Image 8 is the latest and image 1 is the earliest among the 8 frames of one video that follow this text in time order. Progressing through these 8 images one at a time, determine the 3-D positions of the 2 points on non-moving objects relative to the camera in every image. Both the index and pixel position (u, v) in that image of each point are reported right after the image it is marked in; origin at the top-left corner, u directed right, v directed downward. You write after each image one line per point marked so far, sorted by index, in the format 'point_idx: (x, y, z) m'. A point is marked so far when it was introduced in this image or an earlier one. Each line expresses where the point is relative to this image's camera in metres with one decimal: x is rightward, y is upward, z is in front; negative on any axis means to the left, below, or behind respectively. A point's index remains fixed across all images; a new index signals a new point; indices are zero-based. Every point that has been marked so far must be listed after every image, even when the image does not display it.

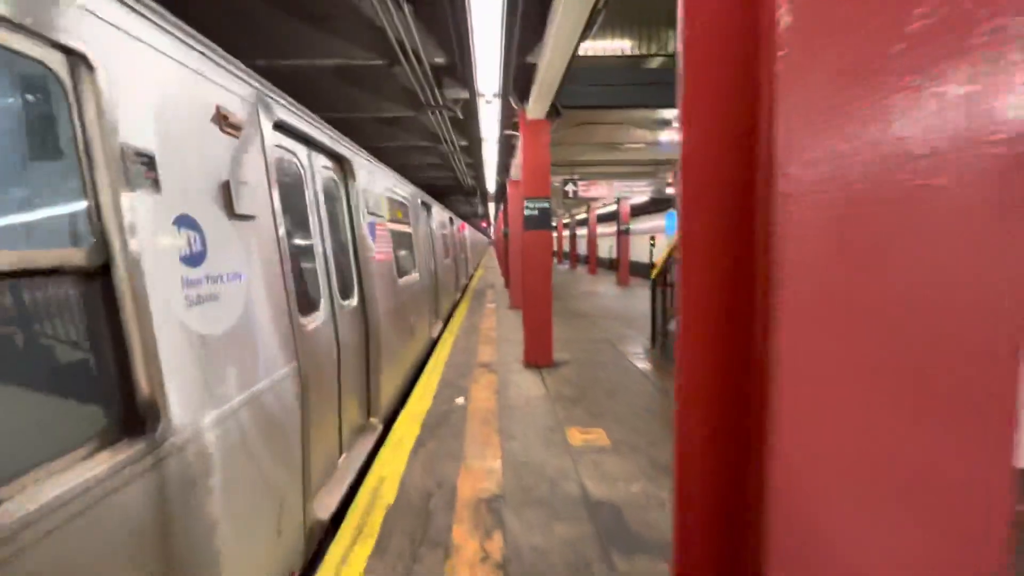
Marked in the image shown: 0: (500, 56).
0: (-0.1, +2.2, +4.6) m
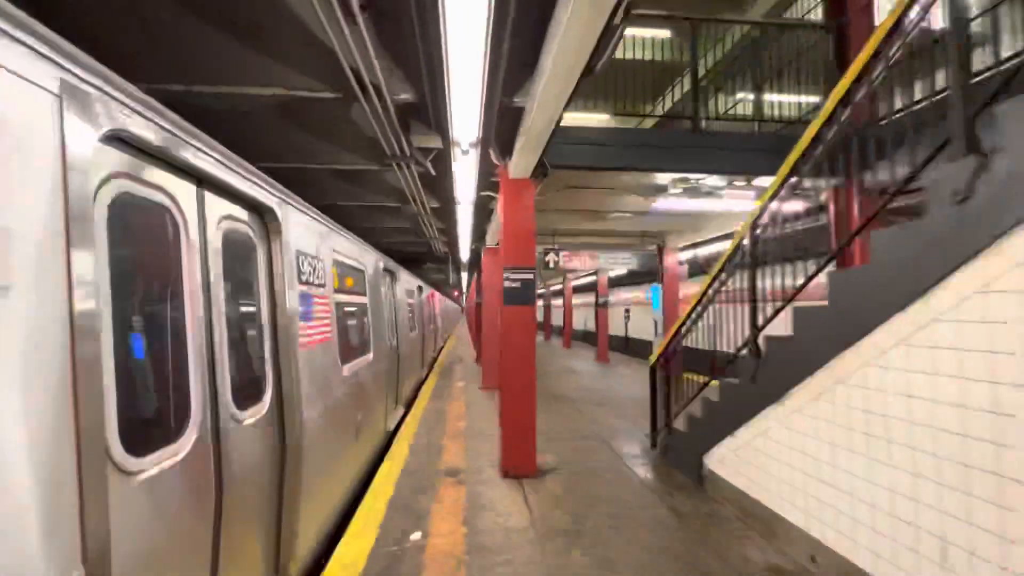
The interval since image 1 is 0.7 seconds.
0: (-0.3, +1.5, +3.8) m
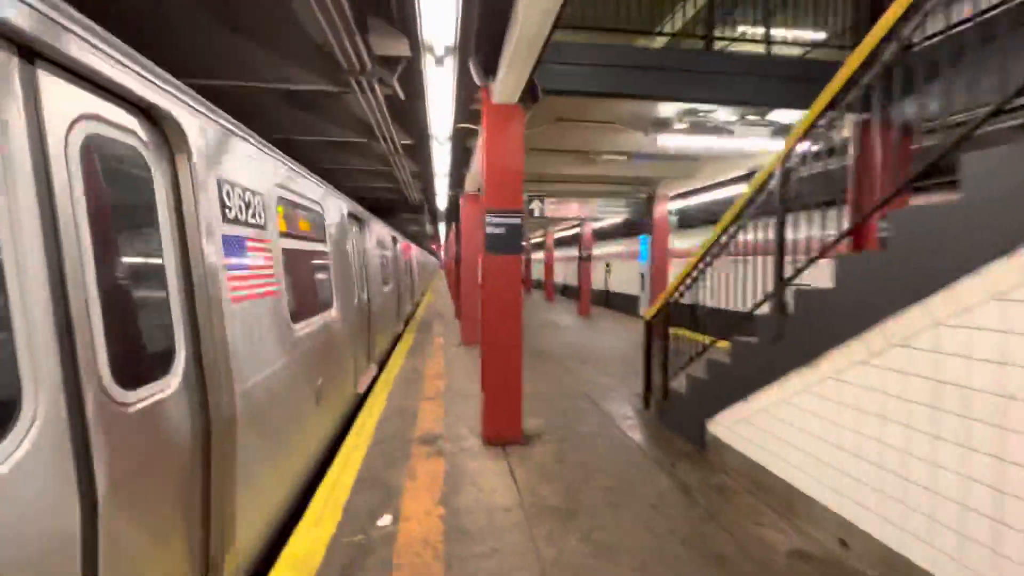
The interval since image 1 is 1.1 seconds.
0: (-0.3, +1.9, +3.0) m
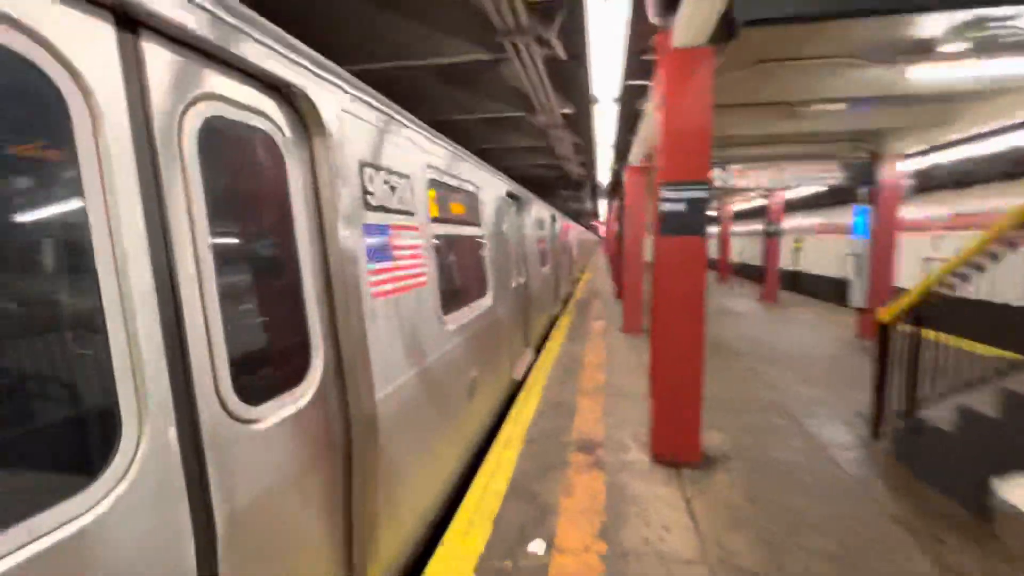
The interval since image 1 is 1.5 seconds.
0: (+0.6, +1.9, +2.2) m
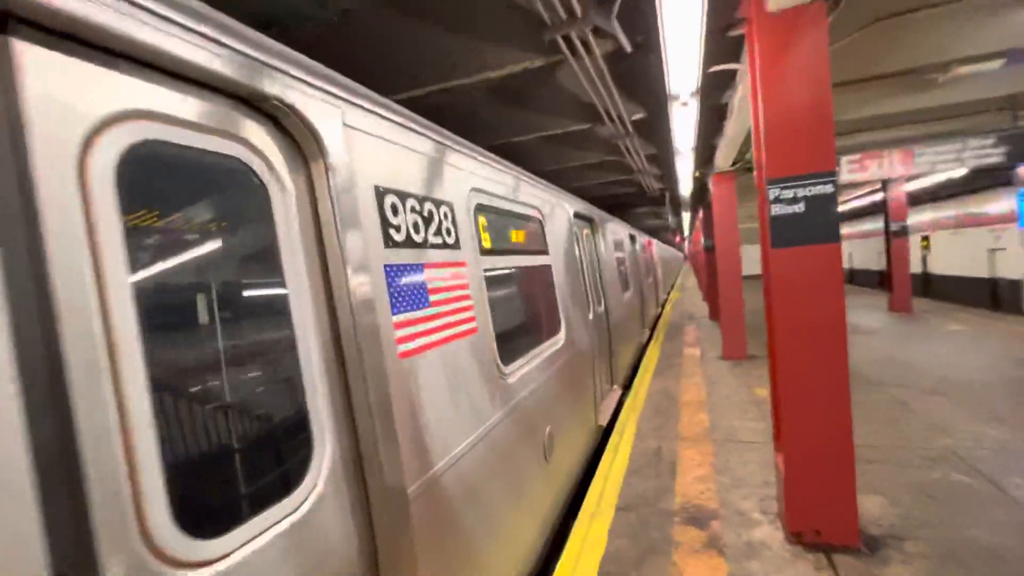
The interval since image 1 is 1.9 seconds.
0: (+0.7, +1.7, +1.7) m
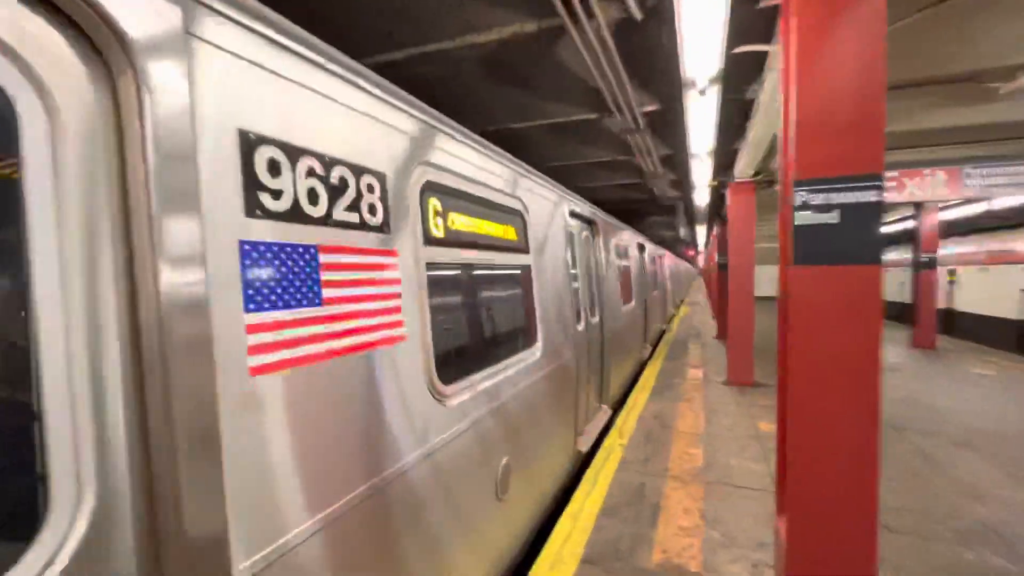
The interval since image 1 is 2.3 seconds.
0: (+0.6, +1.7, +1.1) m
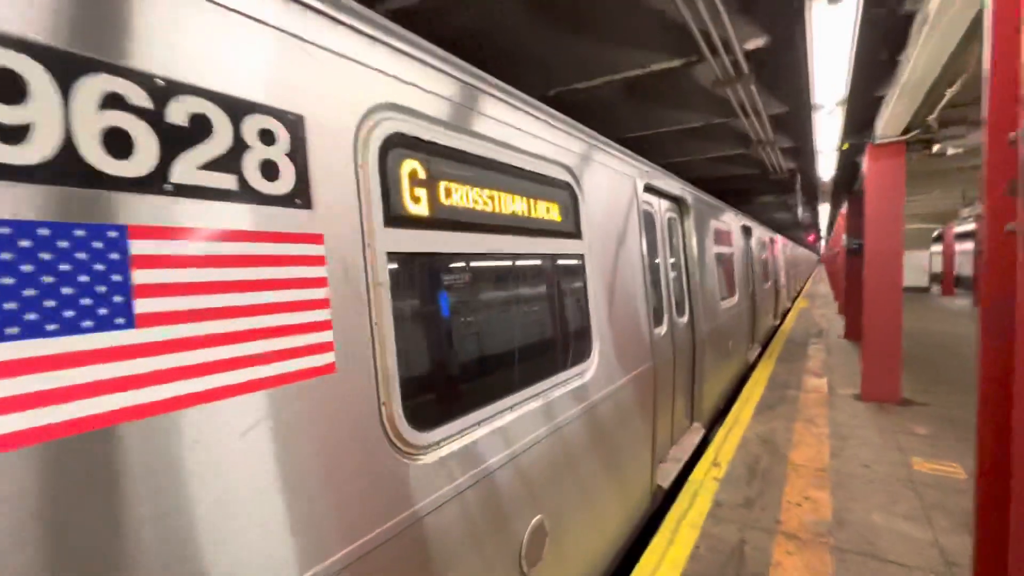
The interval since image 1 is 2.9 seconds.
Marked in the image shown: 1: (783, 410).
0: (+0.4, +1.7, +0.2) m
1: (+3.3, -1.5, +5.7) m
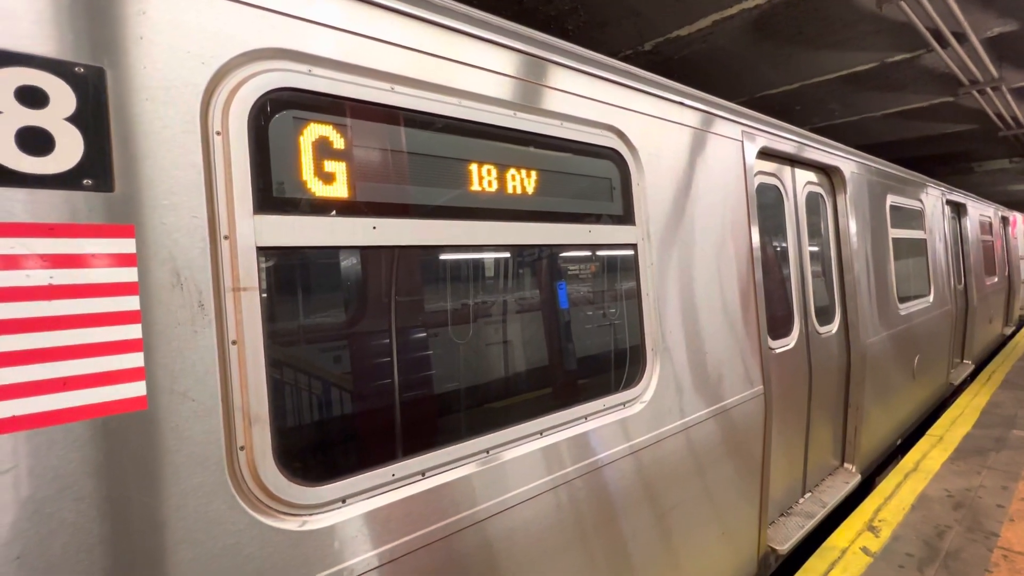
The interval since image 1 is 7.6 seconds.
0: (-0.2, +1.6, -0.3) m
1: (+4.2, -1.5, +4.0) m
